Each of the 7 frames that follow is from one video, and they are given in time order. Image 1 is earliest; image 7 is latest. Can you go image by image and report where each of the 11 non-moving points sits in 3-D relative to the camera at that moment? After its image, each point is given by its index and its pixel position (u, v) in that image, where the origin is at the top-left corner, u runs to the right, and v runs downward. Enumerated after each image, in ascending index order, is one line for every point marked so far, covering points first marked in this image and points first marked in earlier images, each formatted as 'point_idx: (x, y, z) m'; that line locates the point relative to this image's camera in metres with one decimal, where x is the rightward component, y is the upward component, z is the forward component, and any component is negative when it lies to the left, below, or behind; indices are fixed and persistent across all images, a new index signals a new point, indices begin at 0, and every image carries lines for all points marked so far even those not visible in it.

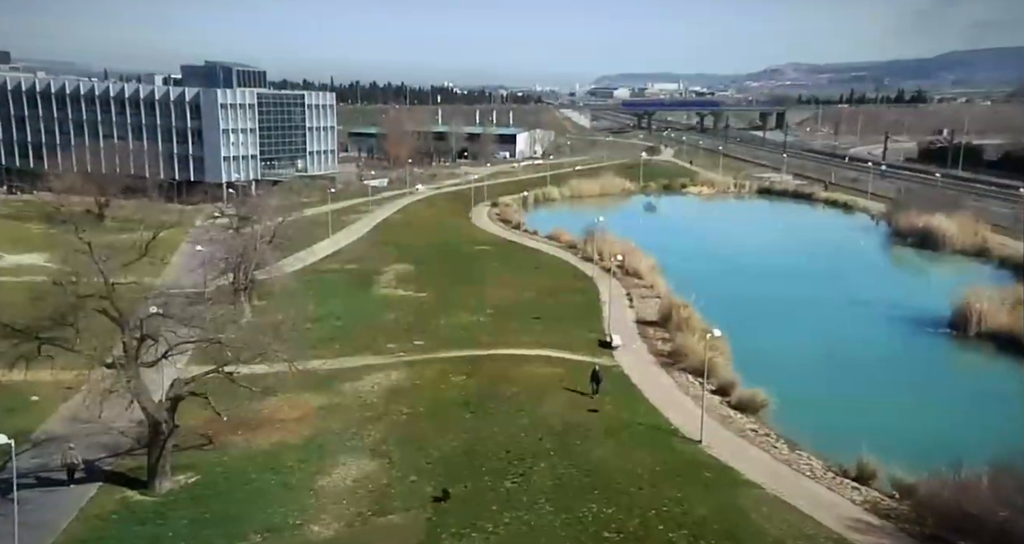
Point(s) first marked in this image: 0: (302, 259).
0: (-3.0, +0.1, +13.5) m
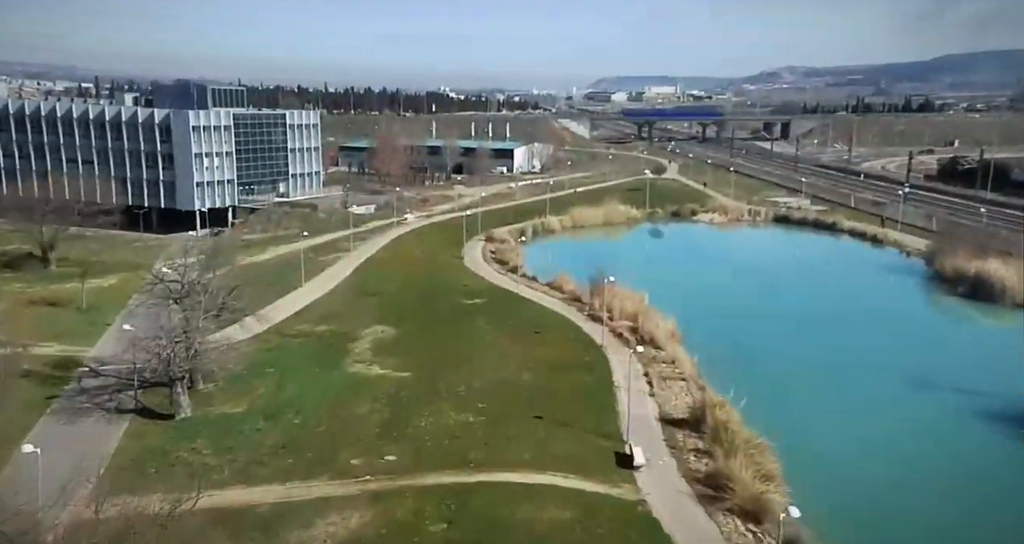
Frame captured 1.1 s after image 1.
0: (-3.0, -0.6, +11.7) m
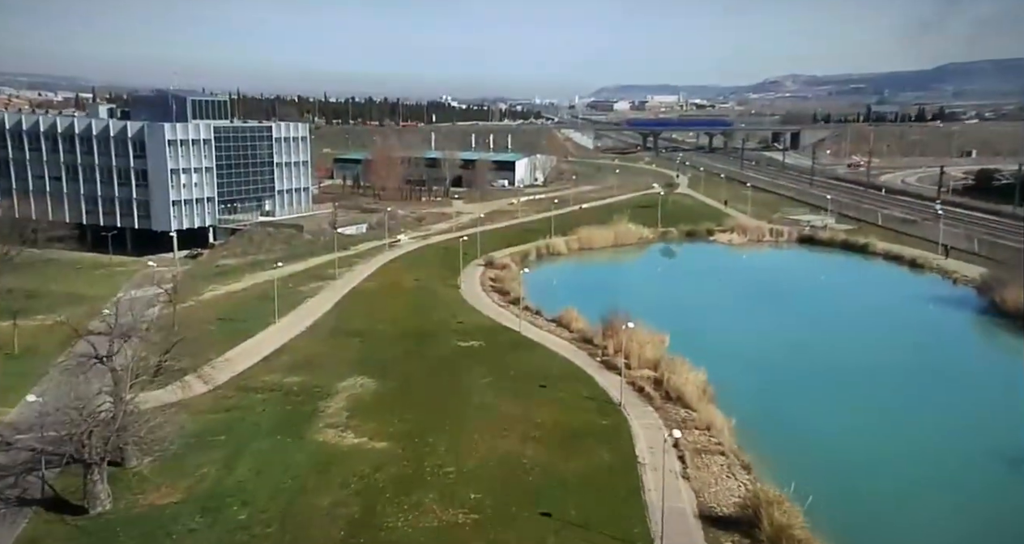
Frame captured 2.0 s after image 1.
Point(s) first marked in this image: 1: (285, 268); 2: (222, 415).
0: (-3.0, -1.1, +10.0) m
1: (-3.9, +0.1, +16.6) m
2: (-2.6, -1.3, +8.7) m
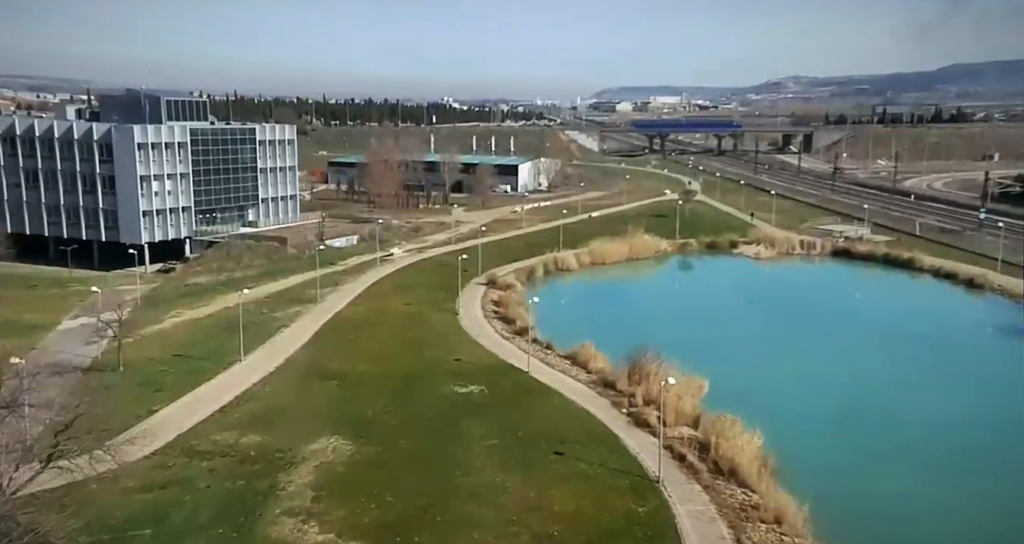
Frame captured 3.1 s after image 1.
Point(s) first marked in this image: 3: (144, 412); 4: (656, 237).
0: (-2.9, -1.4, +8.1) m
1: (-3.8, -0.3, +14.8) m
2: (-2.6, -1.6, +6.9) m
3: (-3.3, -1.3, +8.7) m
4: (+2.9, +0.7, +19.7) m
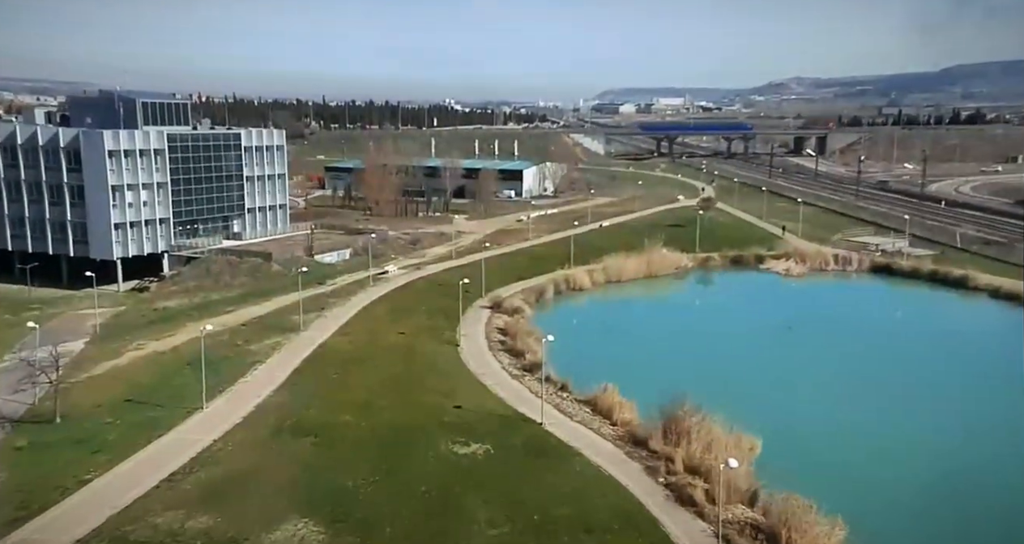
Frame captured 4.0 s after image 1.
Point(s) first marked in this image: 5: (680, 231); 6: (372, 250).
0: (-2.8, -1.7, +6.5) m
1: (-3.7, -0.6, +13.2) m
2: (-2.5, -1.9, +5.3) m
3: (-3.2, -1.6, +7.1) m
4: (+3.1, +0.4, +18.1) m
5: (+3.4, +0.8, +19.5) m
6: (-2.7, +0.4, +18.4) m
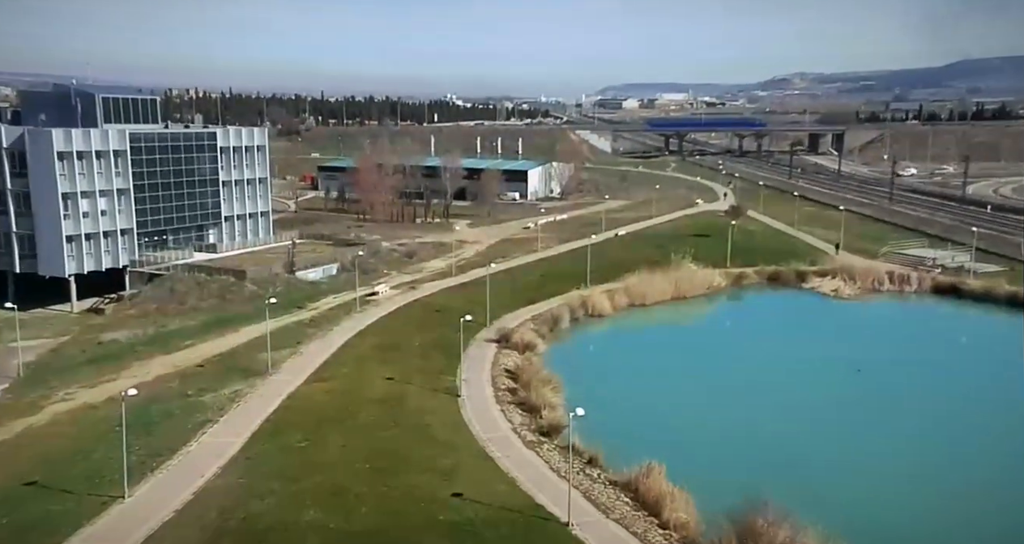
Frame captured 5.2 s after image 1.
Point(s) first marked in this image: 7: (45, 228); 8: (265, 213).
0: (-2.7, -2.0, +4.4) m
1: (-3.6, -0.9, +11.1) m
2: (-2.4, -2.3, +3.2) m
3: (-3.1, -1.9, +5.0) m
4: (+3.2, +0.1, +16.0) m
5: (+3.6, +0.5, +17.4) m
6: (-2.5, +0.1, +16.3) m
7: (-7.2, +0.6, +14.8) m
8: (-5.0, +1.2, +19.5) m
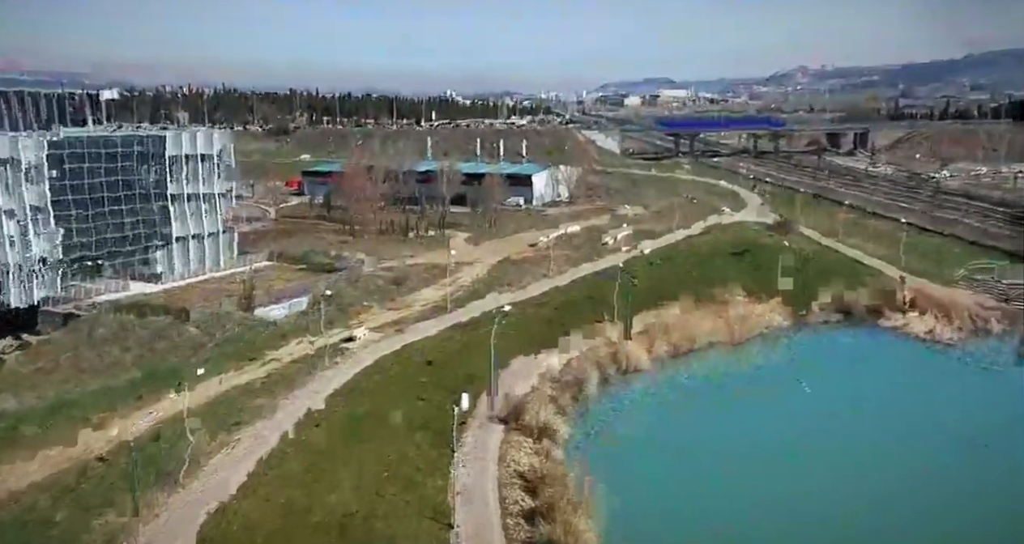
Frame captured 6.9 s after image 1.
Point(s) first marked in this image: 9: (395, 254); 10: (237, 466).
0: (-2.6, -2.5, +1.5) m
1: (-3.5, -1.4, +8.1) m
2: (-2.3, -2.8, +0.2) m
3: (-3.0, -2.4, +2.1) m
4: (+3.3, -0.4, +13.0) m
5: (+3.7, +0.1, +14.4) m
6: (-2.4, -0.4, +13.3) m
7: (-7.1, +0.2, +11.8) m
8: (-4.9, +0.7, +16.5) m
9: (-2.1, +0.3, +17.5) m
10: (-2.1, -1.5, +7.4) m
